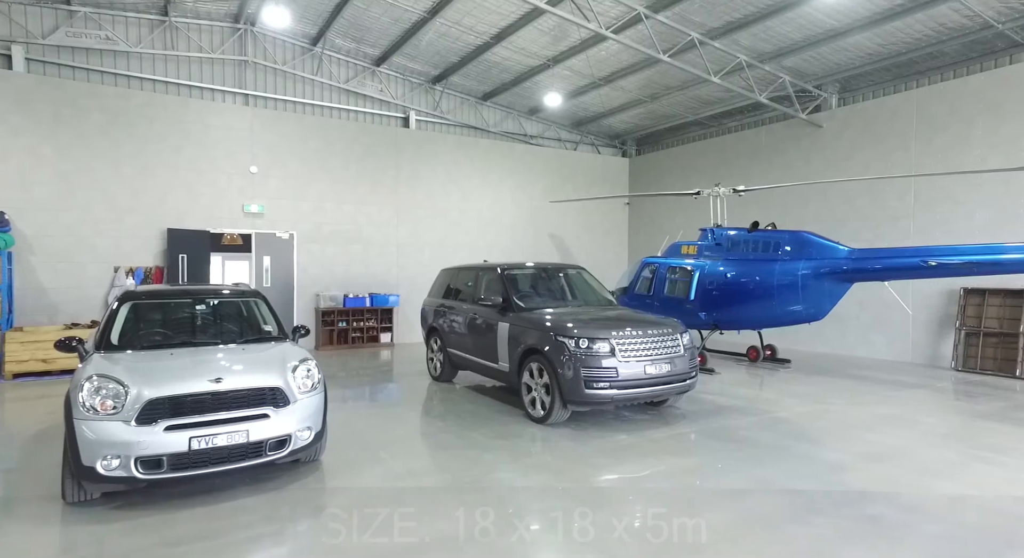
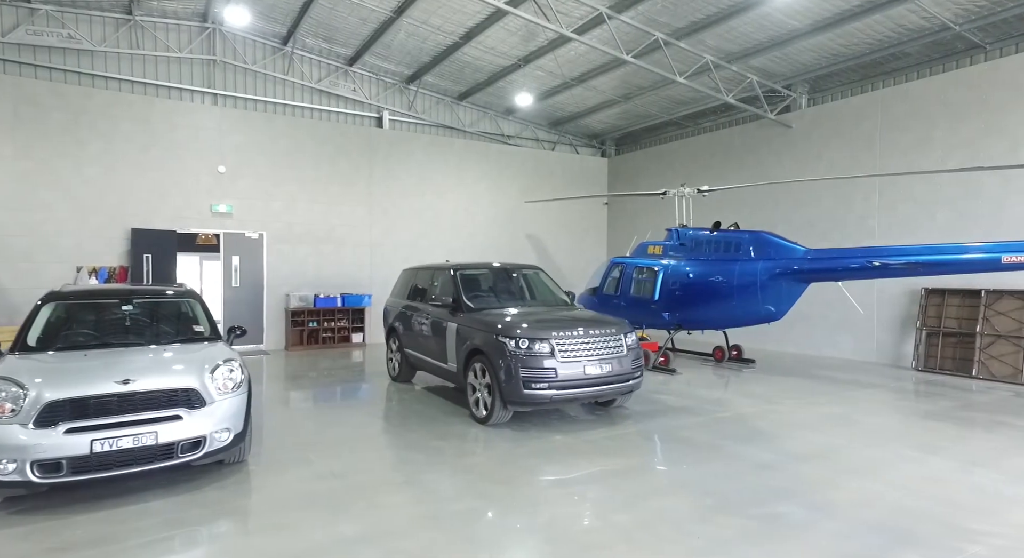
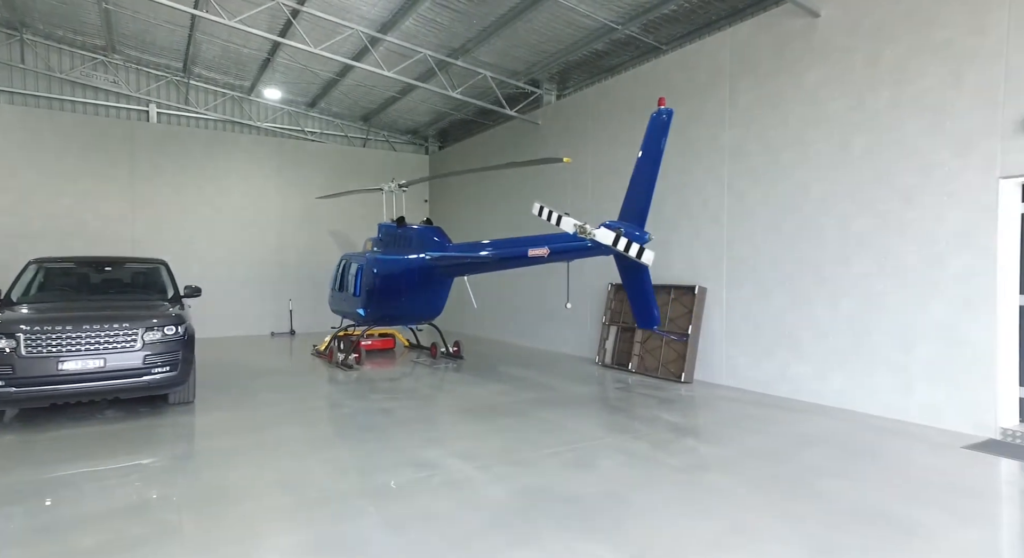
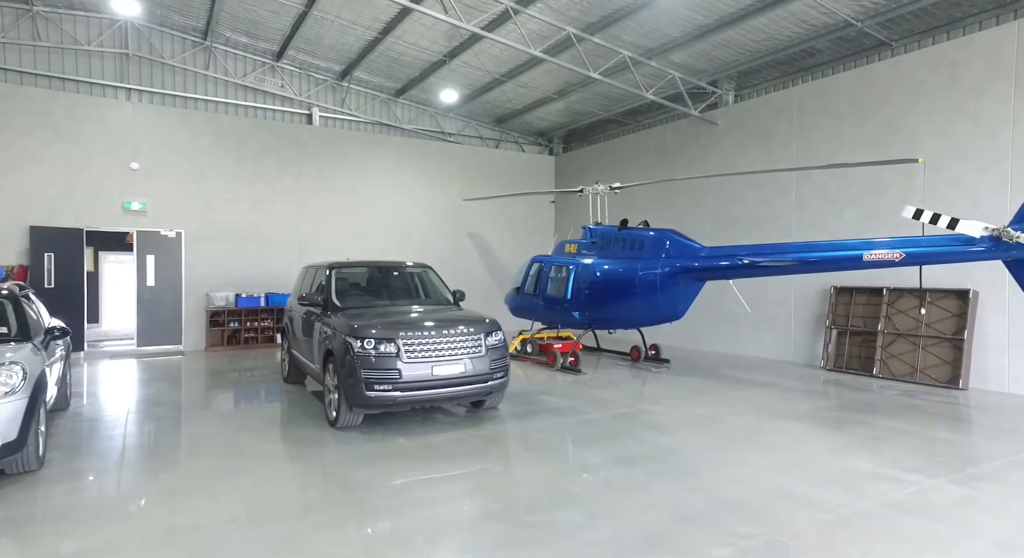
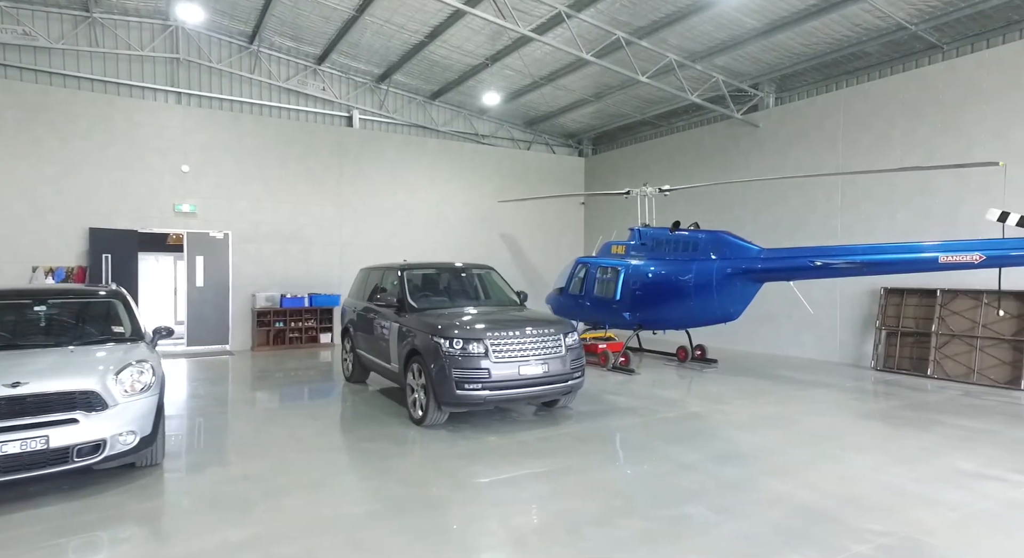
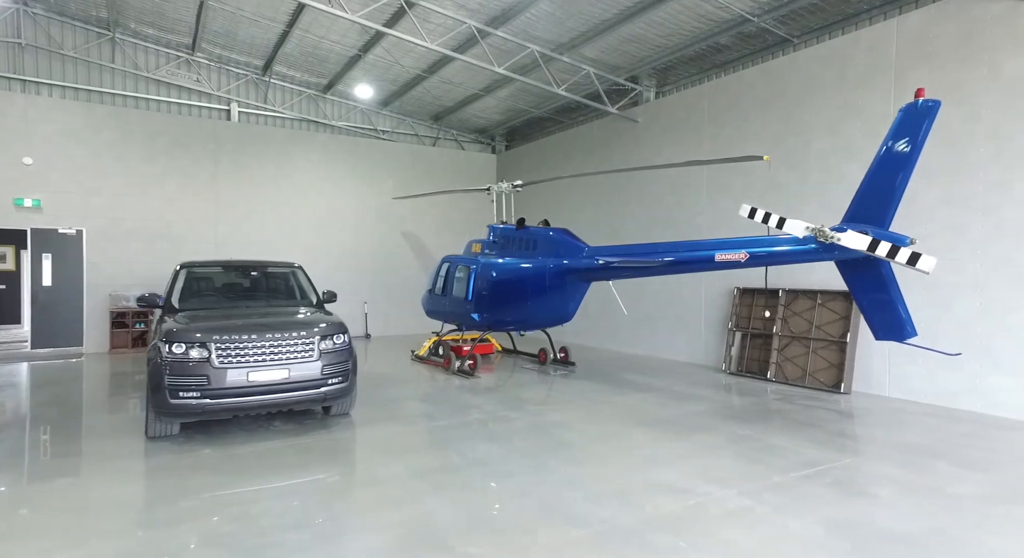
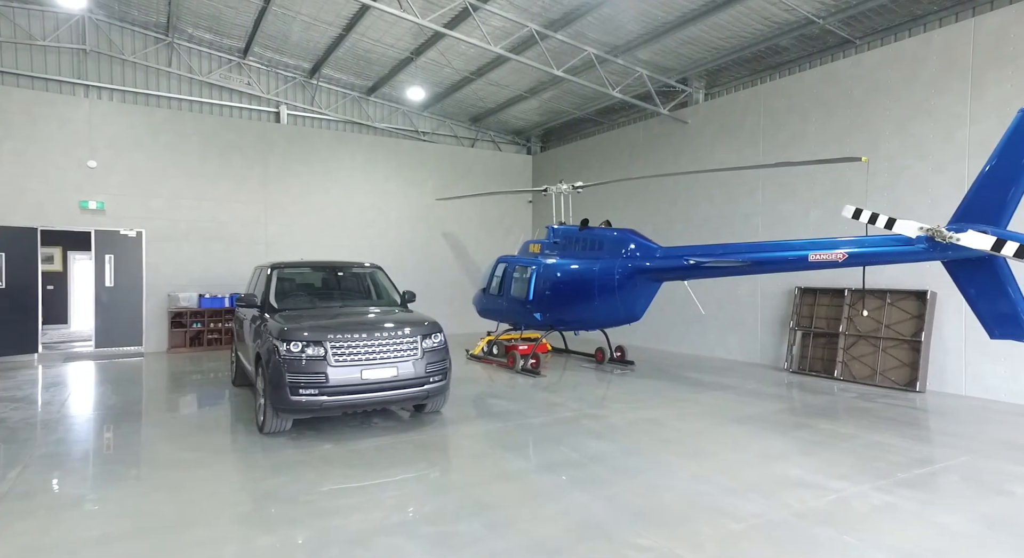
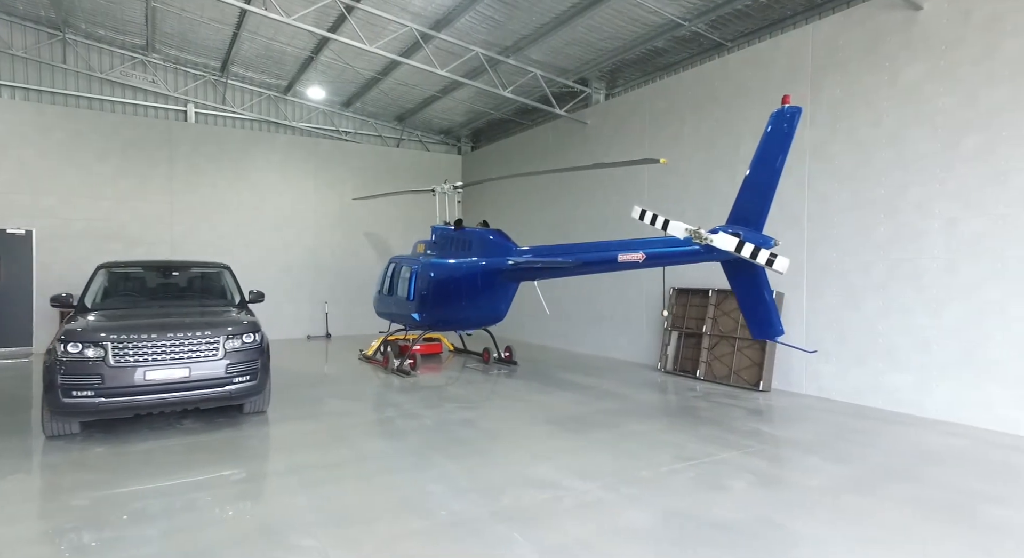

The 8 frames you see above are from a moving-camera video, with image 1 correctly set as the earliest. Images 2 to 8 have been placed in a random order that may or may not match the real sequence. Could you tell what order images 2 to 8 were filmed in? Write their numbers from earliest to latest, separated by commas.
2, 5, 4, 7, 6, 8, 3
